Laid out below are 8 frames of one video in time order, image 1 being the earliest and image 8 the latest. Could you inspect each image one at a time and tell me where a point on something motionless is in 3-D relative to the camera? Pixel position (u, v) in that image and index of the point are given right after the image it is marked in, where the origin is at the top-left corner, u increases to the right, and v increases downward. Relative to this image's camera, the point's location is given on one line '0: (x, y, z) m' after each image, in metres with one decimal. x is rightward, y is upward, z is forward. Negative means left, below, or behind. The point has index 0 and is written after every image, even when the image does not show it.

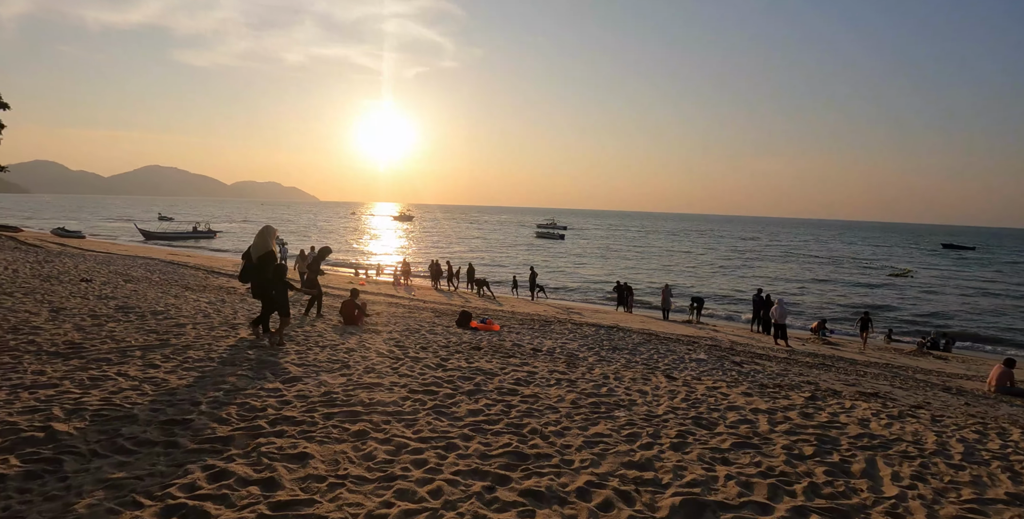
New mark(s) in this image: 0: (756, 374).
0: (+5.2, -2.4, +12.2) m
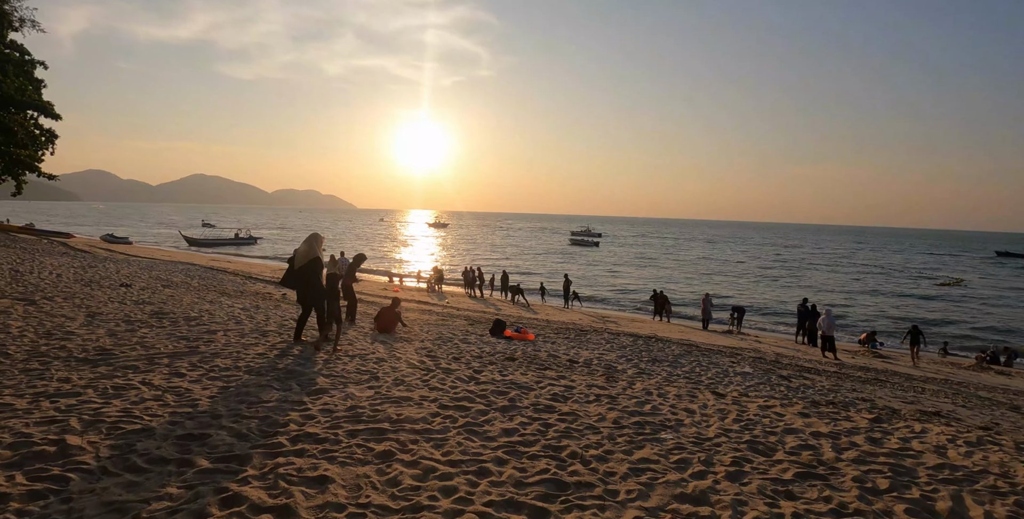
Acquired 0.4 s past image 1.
0: (+5.9, -2.6, +11.5) m
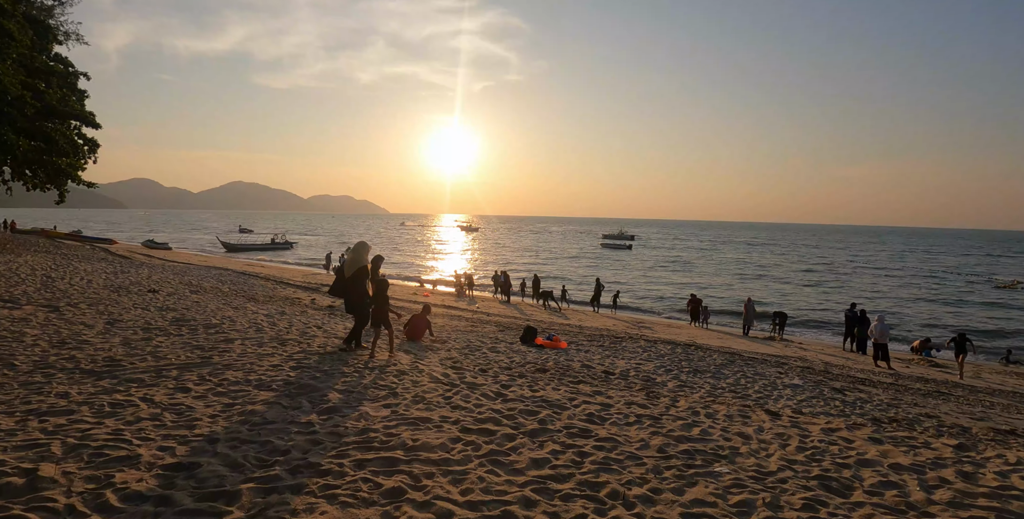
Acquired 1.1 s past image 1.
0: (+6.5, -2.7, +10.5) m
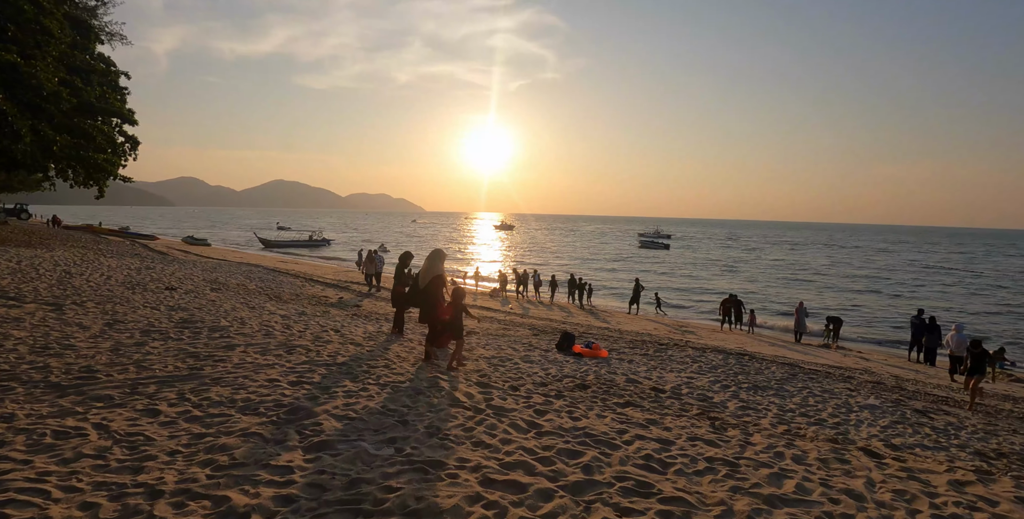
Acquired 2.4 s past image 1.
0: (+7.0, -2.7, +8.9) m
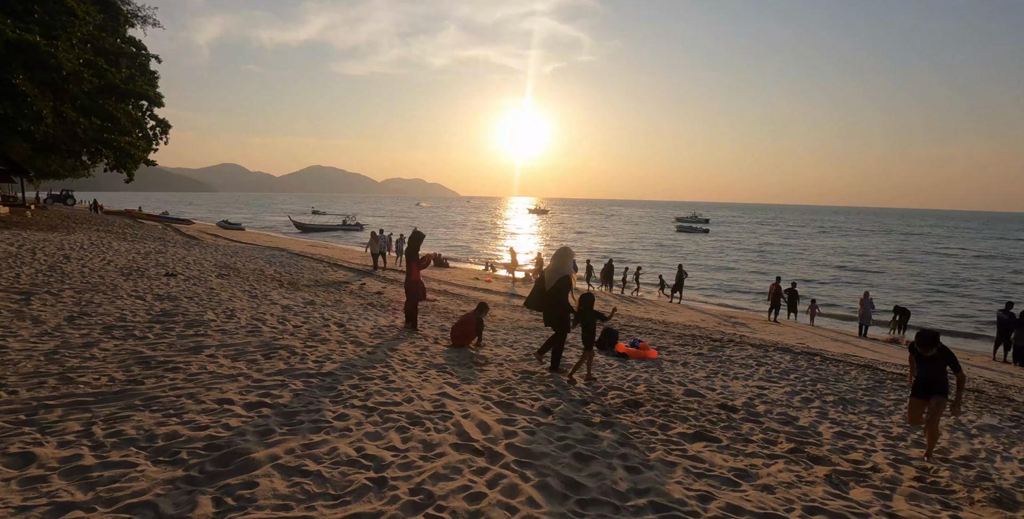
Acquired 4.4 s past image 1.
0: (+7.4, -2.5, +6.9) m
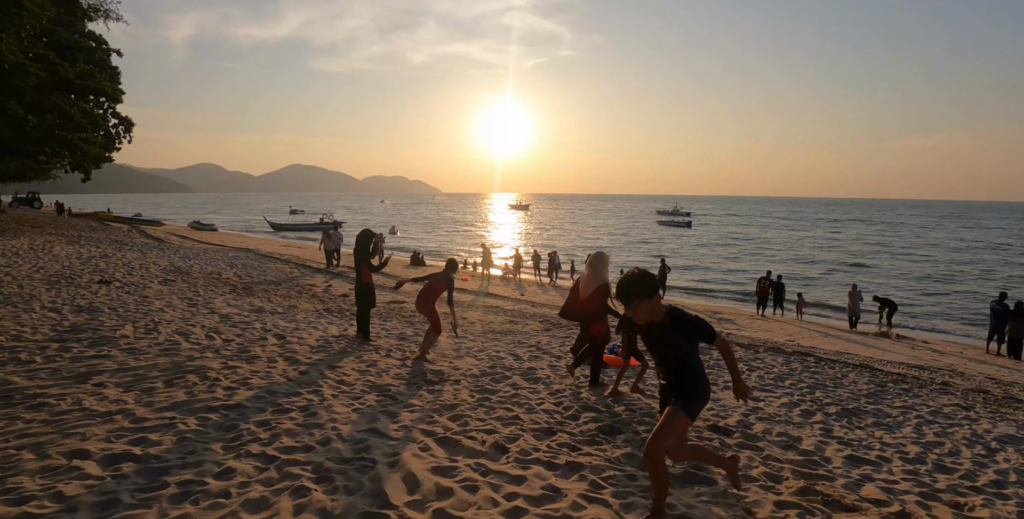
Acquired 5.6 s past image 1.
0: (+6.9, -2.4, +6.1) m
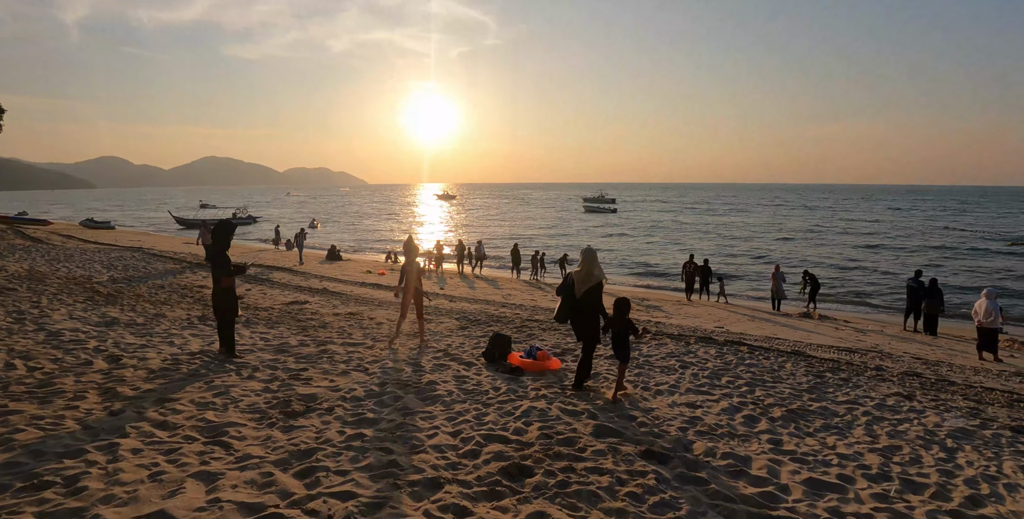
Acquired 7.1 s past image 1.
0: (+6.0, -2.1, +5.6) m
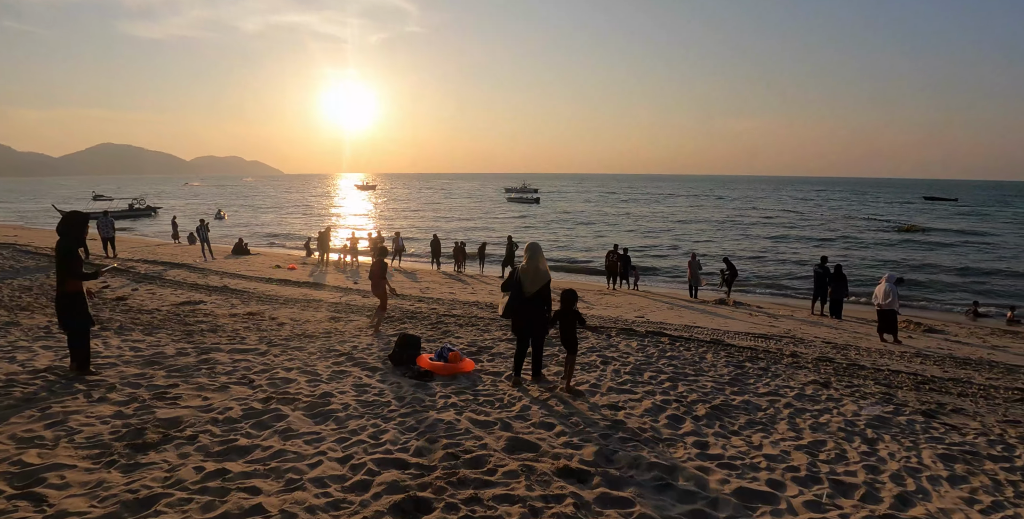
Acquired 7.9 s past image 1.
0: (+5.1, -2.0, +5.7) m
